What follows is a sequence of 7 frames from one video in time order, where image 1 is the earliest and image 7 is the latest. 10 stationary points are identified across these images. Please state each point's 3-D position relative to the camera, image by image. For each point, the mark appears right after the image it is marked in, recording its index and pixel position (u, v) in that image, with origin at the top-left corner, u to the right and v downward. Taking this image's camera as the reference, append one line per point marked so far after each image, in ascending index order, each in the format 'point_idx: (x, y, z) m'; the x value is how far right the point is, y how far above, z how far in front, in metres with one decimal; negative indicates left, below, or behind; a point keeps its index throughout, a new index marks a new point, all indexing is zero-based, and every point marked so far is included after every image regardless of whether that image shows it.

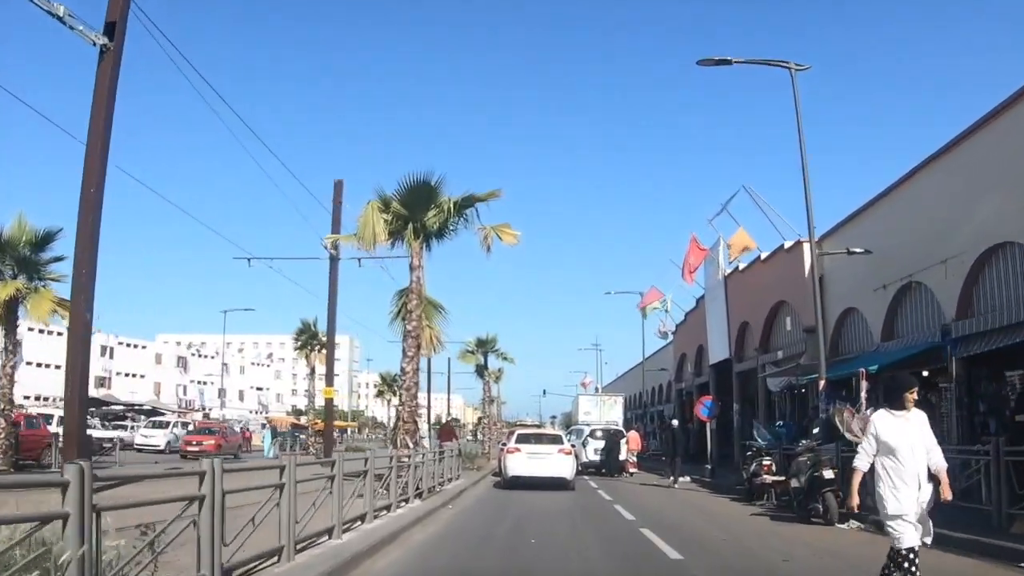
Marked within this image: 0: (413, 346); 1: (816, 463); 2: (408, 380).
0: (-2.0, -1.2, +18.2) m
1: (+5.0, -2.9, +14.4) m
2: (-2.1, -1.9, +18.1) m
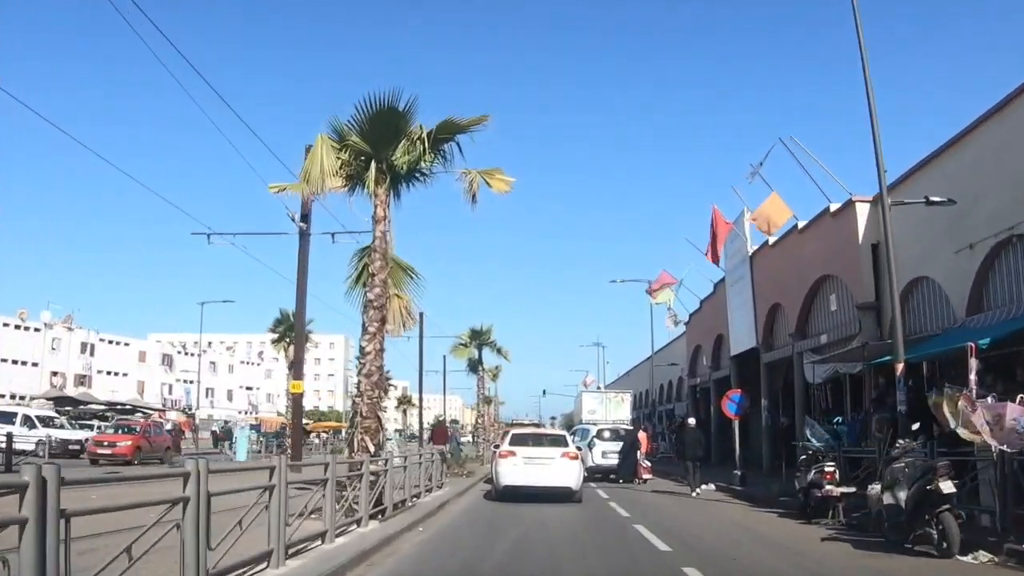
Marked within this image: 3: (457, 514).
0: (-2.2, -0.5, +14.2) m
1: (+4.8, -2.1, +10.3) m
2: (-2.3, -1.2, +14.0) m
3: (-0.9, -4.3, +16.8) m
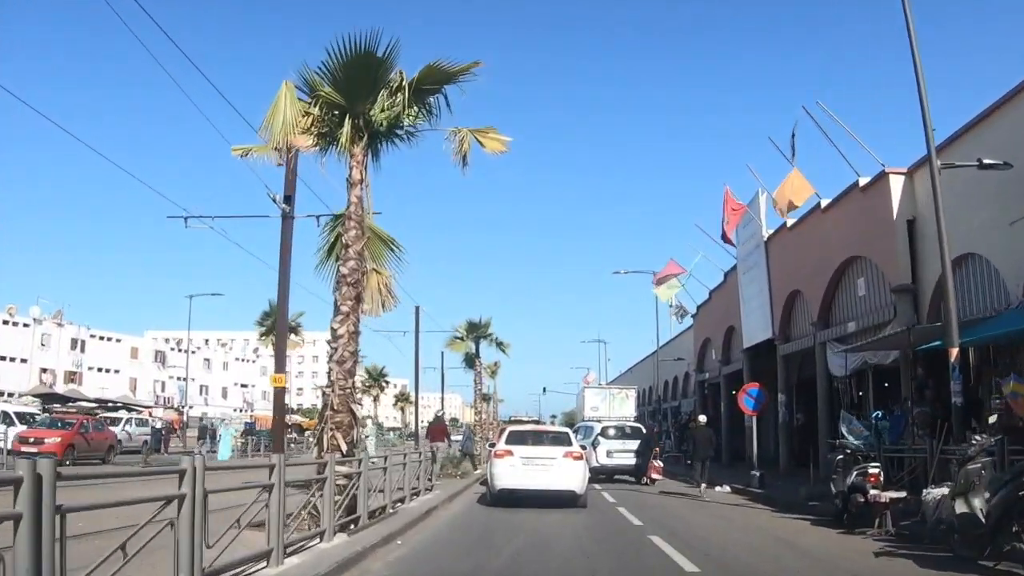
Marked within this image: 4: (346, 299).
0: (-2.2, -0.1, +12.2) m
1: (+4.7, -1.8, +8.4) m
2: (-2.3, -0.8, +12.1) m
3: (-1.0, -3.9, +14.8) m
4: (-2.3, -0.1, +12.2) m
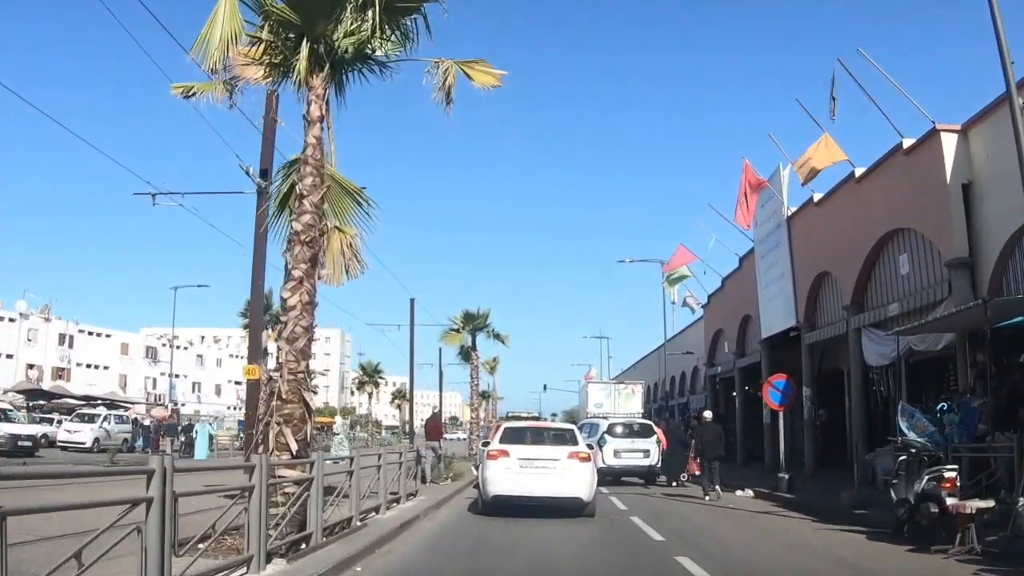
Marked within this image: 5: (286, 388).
0: (-2.3, +0.3, +9.9) m
1: (+4.7, -1.4, +6.0) m
2: (-2.4, -0.4, +9.7) m
3: (-1.1, -3.4, +12.5) m
4: (-2.4, +0.3, +9.8) m
5: (-2.5, -1.1, +9.6) m
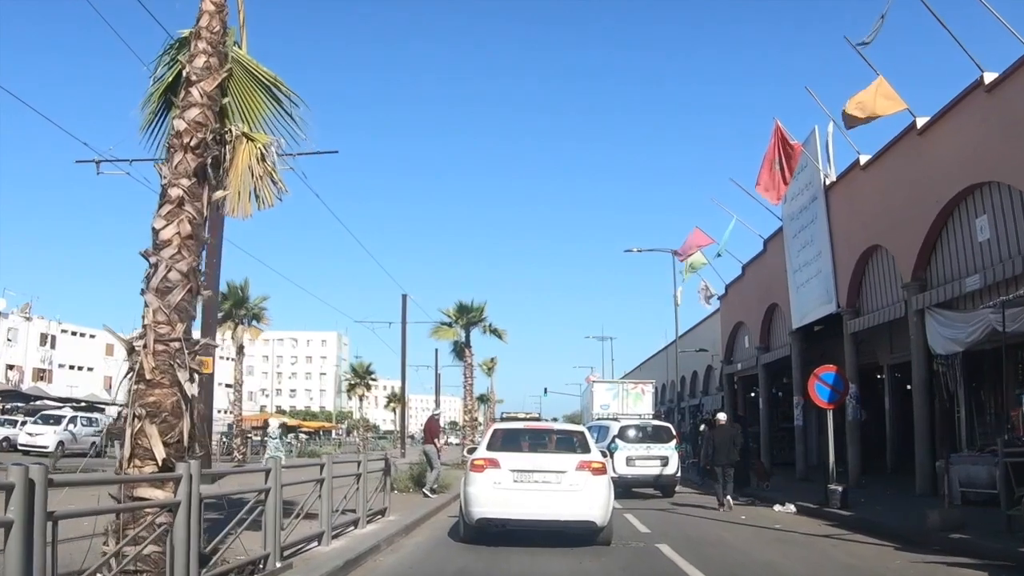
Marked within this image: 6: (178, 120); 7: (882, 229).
0: (-2.4, +0.8, +6.6) m
1: (+4.6, -0.8, +2.8) m
2: (-2.5, +0.1, +6.5) m
3: (-1.2, -2.9, +9.2) m
4: (-2.5, +0.8, +6.6) m
5: (-2.6, -0.6, +6.4) m
6: (-2.6, +1.3, +6.8) m
7: (+7.6, +1.2, +18.1) m
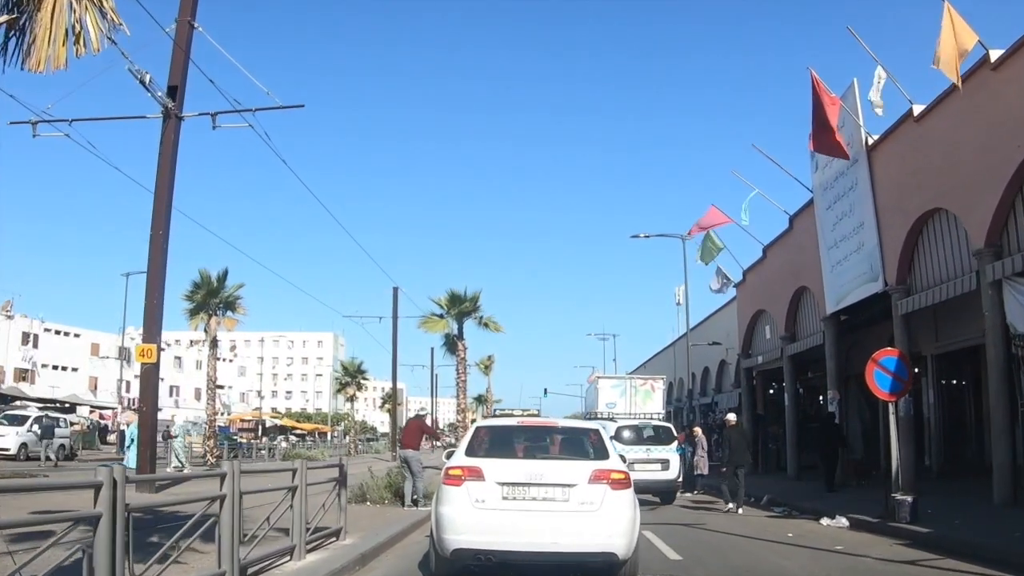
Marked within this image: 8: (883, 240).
0: (-2.5, +1.3, +3.8) m
1: (+4.5, -0.3, 0.0) m
2: (-2.6, +0.6, +3.7) m
3: (-1.3, -2.4, +6.4) m
4: (-2.6, +1.3, +3.8) m
5: (-2.7, -0.1, +3.6) m
6: (-2.7, +1.8, +4.0) m
7: (+7.5, +1.7, +15.3) m
8: (+7.4, +1.0, +17.7) m
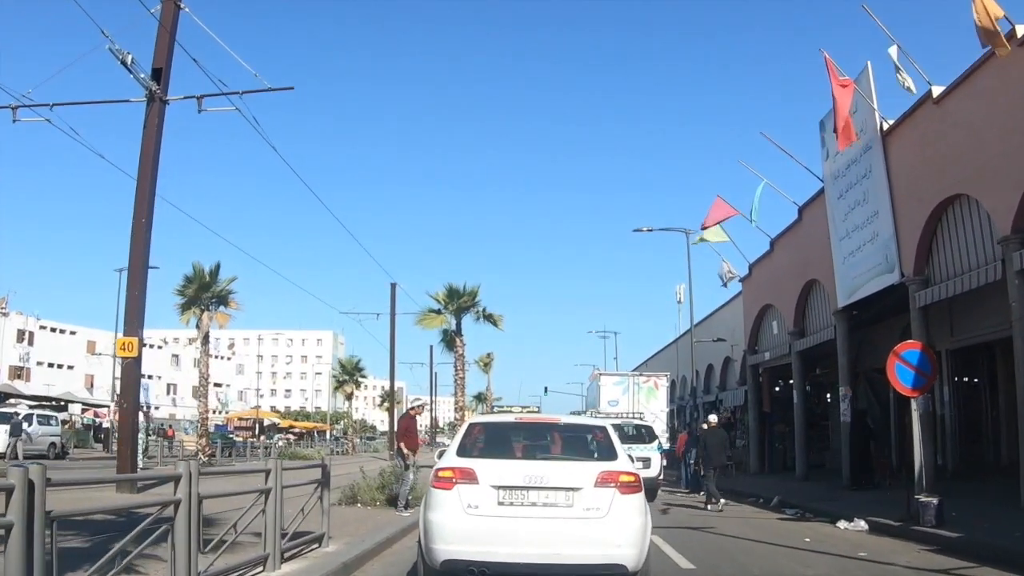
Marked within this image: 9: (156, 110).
0: (-2.5, +1.5, +3.0) m
1: (+4.4, -0.1, -0.8) m
2: (-2.6, +0.8, +2.9) m
3: (-1.3, -2.3, +5.6) m
4: (-2.6, +1.5, +3.0) m
5: (-2.7, +0.1, +2.8) m
6: (-2.7, +1.9, +3.2) m
7: (+7.4, +1.8, +14.5) m
8: (+7.4, +1.1, +16.9) m
9: (-6.9, +3.5, +17.2) m
